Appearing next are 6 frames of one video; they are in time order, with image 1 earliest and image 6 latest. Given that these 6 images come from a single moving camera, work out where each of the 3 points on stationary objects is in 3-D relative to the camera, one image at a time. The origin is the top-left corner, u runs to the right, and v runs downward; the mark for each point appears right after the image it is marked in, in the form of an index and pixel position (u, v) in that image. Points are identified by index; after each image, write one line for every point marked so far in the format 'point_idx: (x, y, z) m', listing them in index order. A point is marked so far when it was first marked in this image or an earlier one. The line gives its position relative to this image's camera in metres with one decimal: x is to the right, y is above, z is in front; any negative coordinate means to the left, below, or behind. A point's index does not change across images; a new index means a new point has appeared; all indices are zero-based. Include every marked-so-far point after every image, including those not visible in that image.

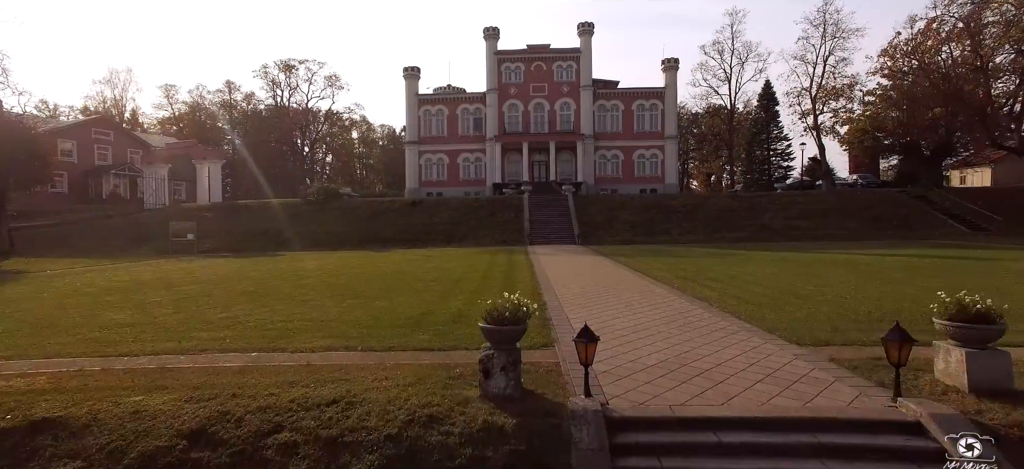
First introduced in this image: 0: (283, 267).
0: (-8.0, -1.0, +19.0) m
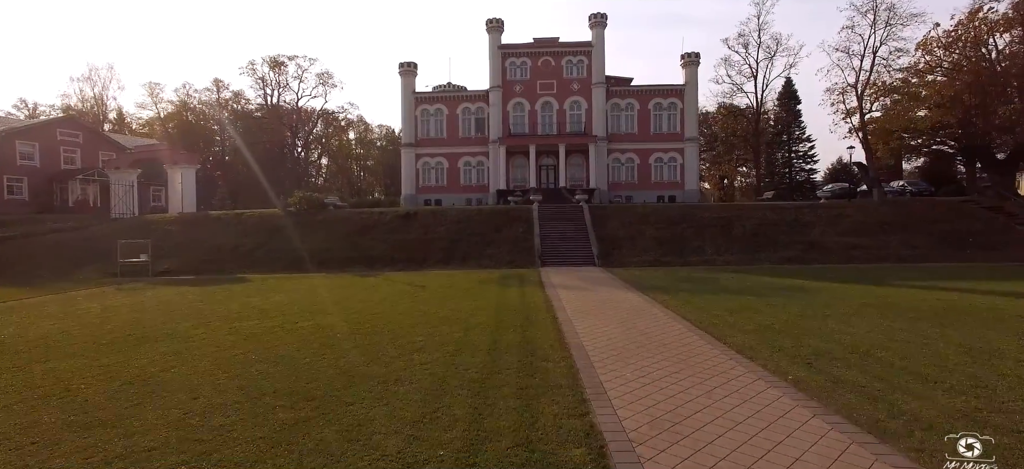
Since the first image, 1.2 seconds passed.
0: (-7.7, -1.8, +15.3) m
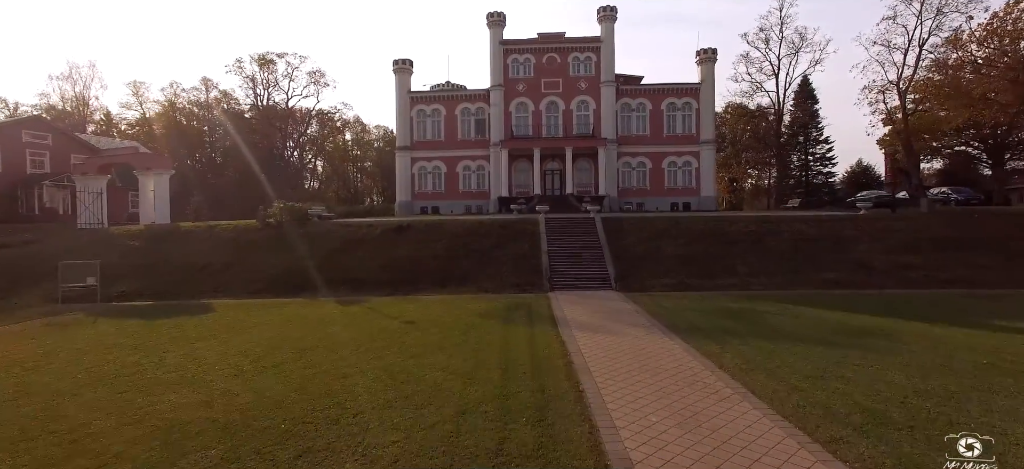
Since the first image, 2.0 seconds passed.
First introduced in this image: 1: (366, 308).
0: (-7.5, -2.5, +12.5) m
1: (-4.7, -2.4, +17.0) m
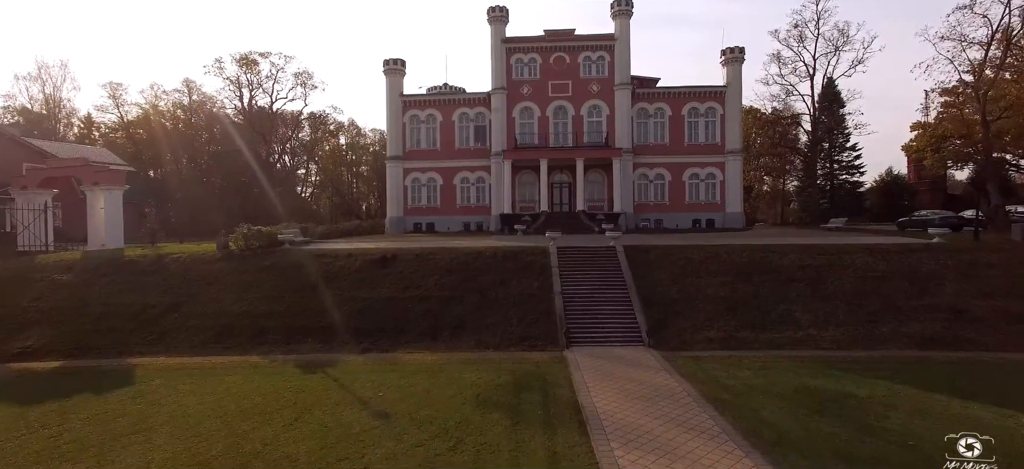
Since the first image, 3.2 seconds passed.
0: (-7.3, -3.7, +8.6) m
1: (-4.5, -3.6, +13.1) m
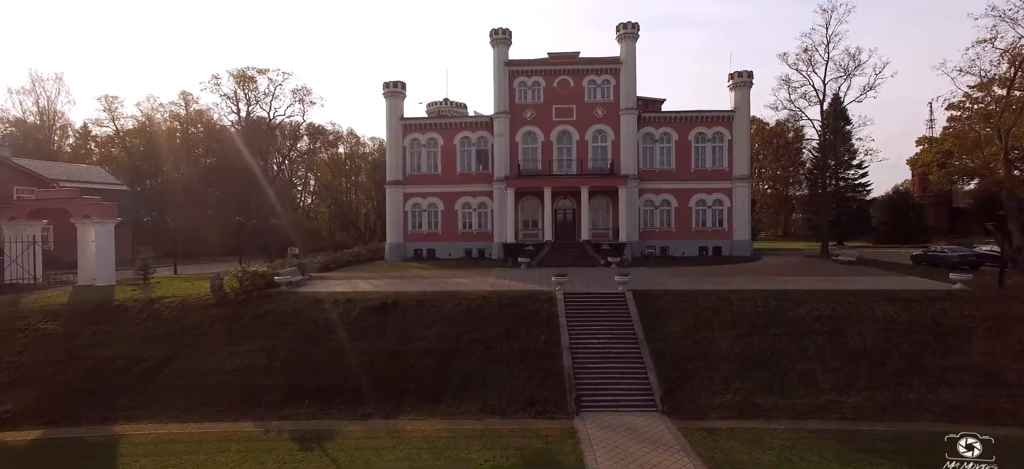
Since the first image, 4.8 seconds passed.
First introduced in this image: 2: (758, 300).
0: (-7.1, -5.4, +7.8) m
1: (-4.3, -5.2, +12.3) m
2: (+8.8, -2.3, +19.0) m
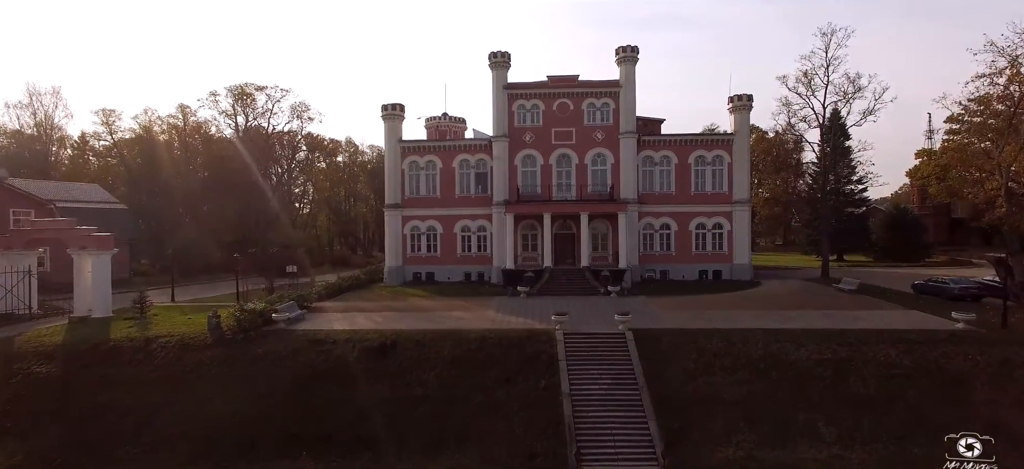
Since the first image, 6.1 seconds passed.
0: (-7.1, -6.8, +7.7) m
1: (-4.3, -6.7, +12.1) m
2: (+8.8, -3.8, +18.8) m
